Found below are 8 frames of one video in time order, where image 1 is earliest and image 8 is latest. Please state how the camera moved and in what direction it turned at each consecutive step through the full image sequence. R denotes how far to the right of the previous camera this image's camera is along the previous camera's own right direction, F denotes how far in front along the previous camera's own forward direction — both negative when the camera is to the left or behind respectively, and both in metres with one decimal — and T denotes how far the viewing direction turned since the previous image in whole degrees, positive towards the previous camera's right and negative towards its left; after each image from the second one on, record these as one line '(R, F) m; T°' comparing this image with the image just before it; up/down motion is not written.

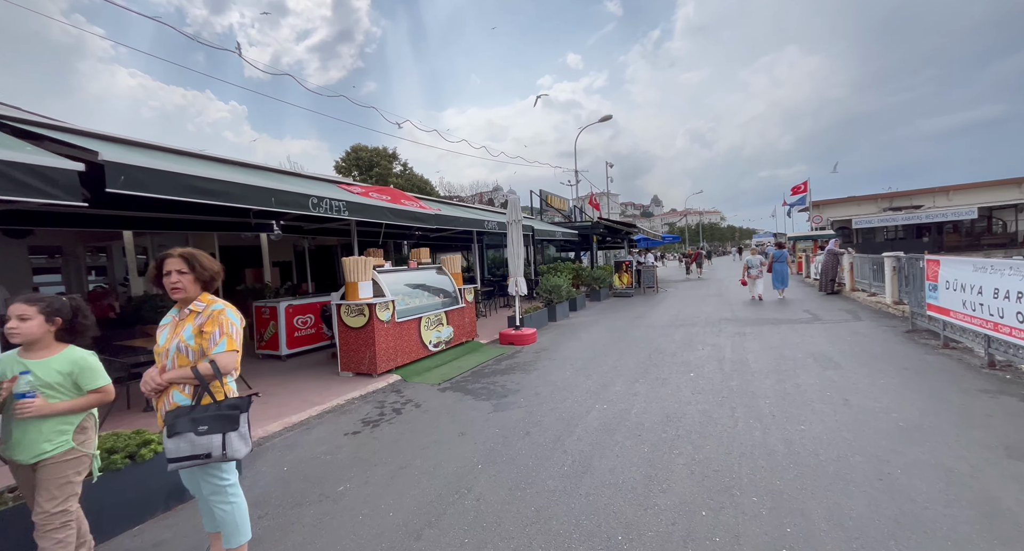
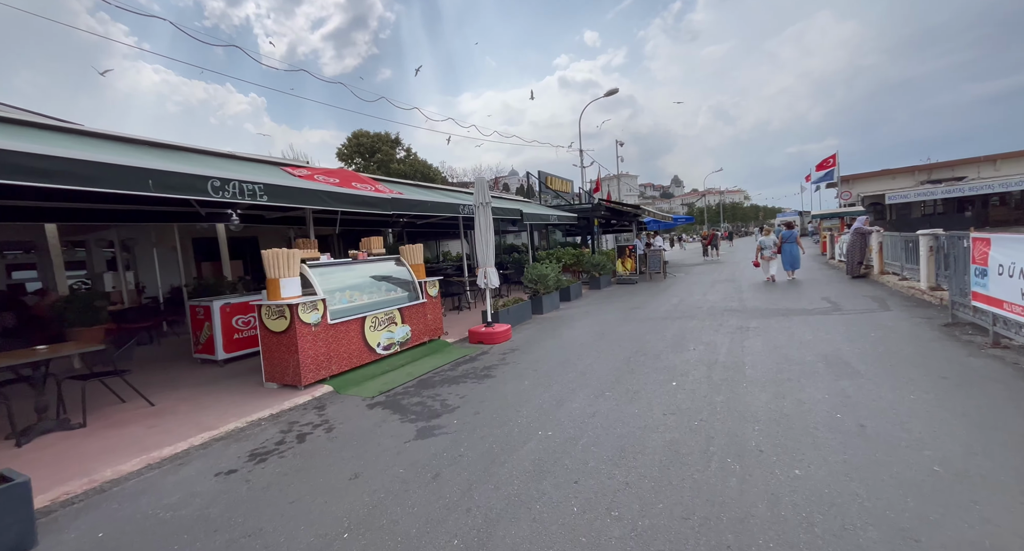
(+0.9, +0.9) m; -3°
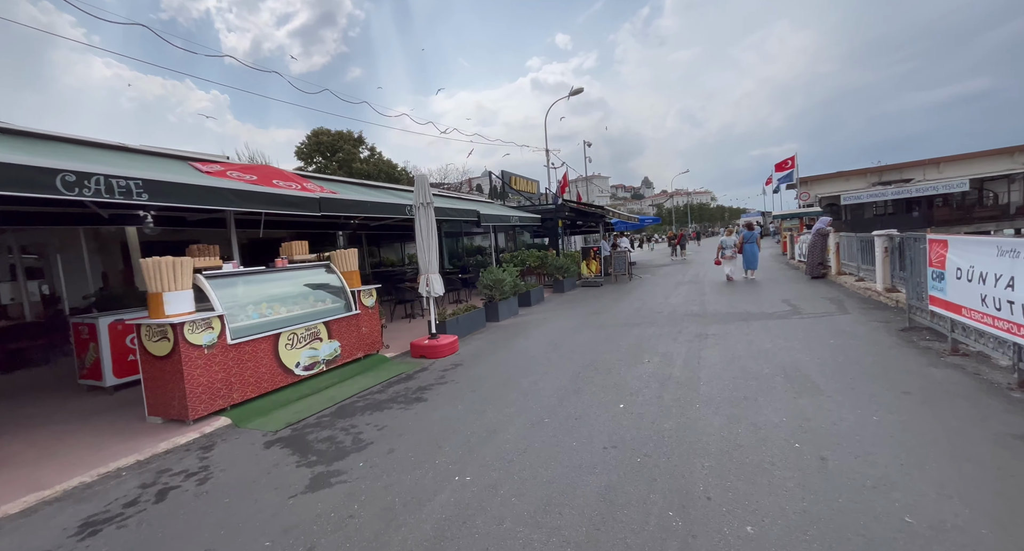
(+0.5, +0.6) m; +4°
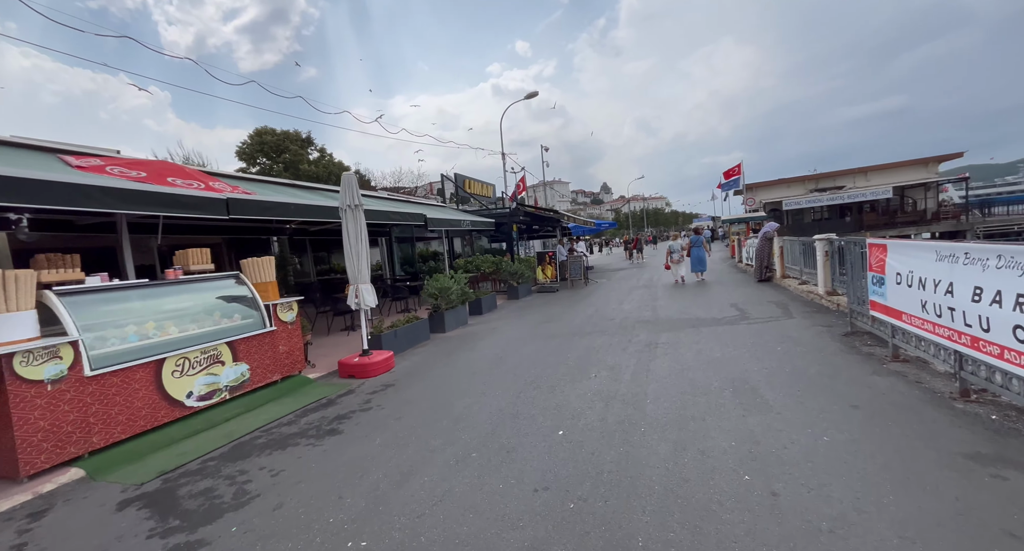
(+0.4, +0.5) m; +5°
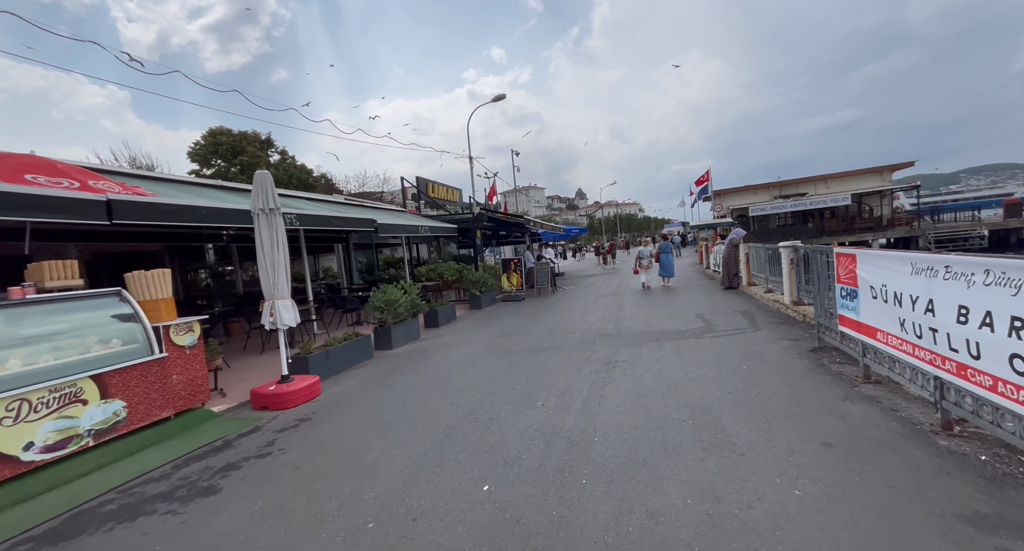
(+0.5, +0.7) m; +3°
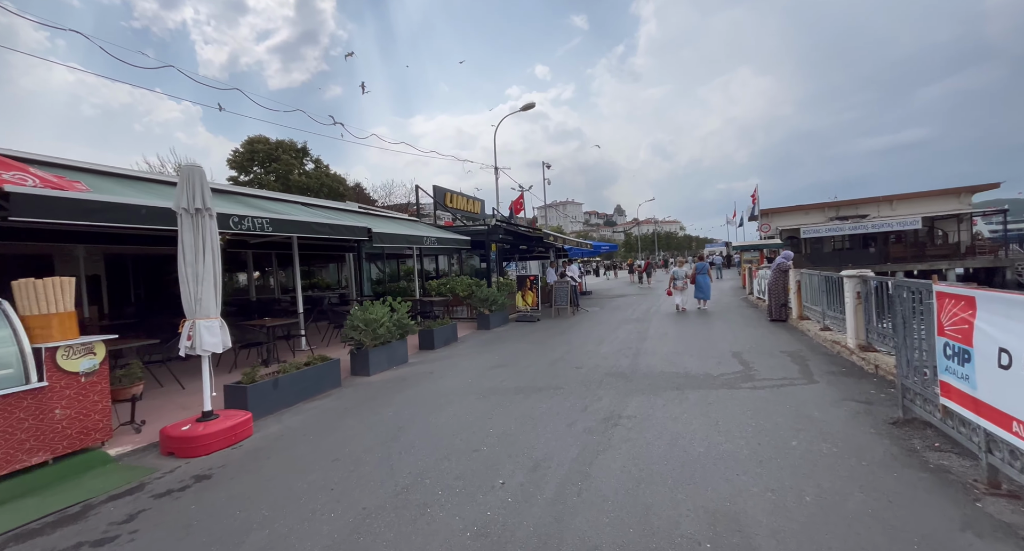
(+0.7, +1.2) m; -5°
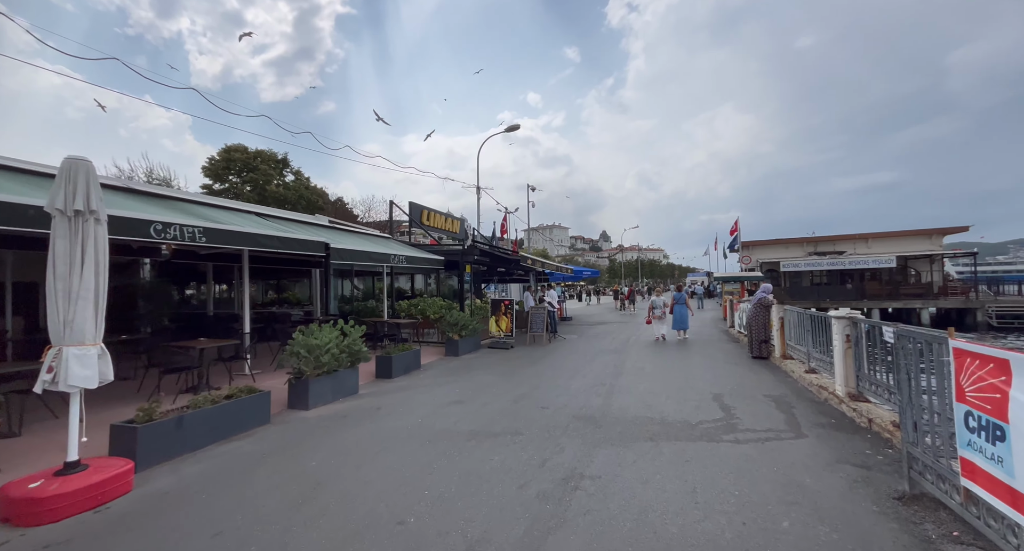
(+0.4, +0.7) m; +2°
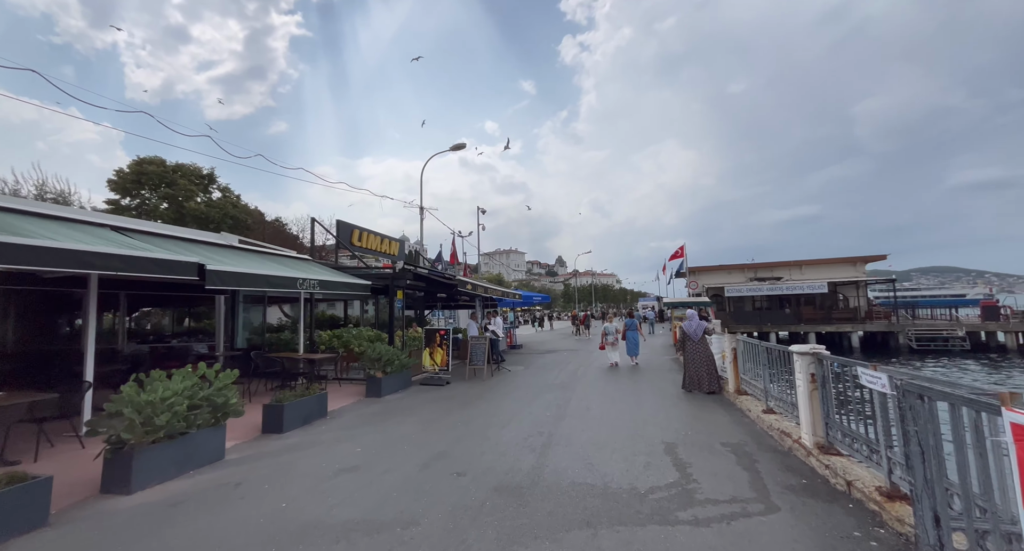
(+0.6, +1.2) m; +6°
